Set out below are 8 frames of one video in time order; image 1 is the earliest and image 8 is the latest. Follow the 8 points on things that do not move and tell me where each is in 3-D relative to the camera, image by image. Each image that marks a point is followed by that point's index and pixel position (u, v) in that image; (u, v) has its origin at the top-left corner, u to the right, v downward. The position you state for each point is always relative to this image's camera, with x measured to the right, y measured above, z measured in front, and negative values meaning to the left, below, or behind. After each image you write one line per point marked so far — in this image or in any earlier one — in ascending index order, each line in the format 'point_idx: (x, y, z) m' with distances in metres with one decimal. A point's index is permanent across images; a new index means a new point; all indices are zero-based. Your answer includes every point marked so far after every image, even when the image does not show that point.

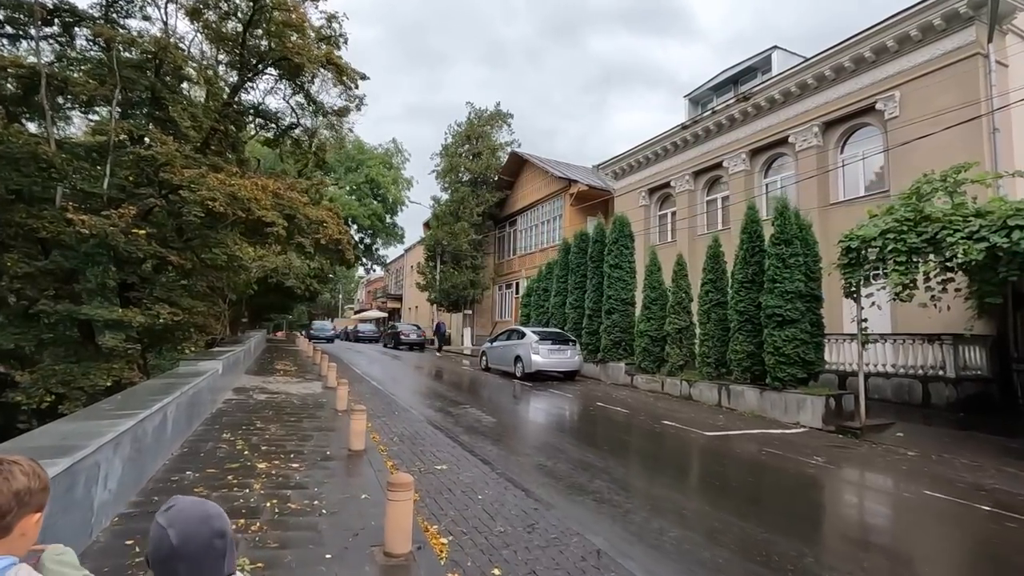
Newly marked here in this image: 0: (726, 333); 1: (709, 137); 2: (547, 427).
0: (+5.1, -1.1, +12.7) m
1: (+7.3, +5.6, +19.8) m
2: (+0.8, -2.8, +11.7) m
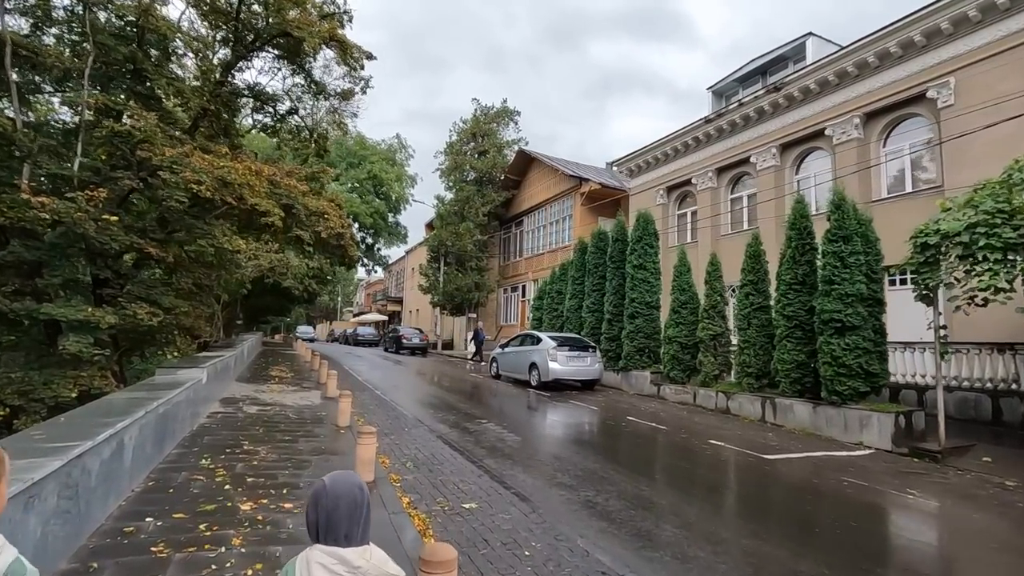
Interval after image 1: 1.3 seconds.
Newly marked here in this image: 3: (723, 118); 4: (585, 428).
0: (+5.6, -1.1, +11.5) m
1: (+7.8, +5.5, +18.6) m
2: (+1.2, -2.9, +10.4) m
3: (+7.4, +6.0, +18.5) m
4: (+1.6, -3.1, +11.8) m
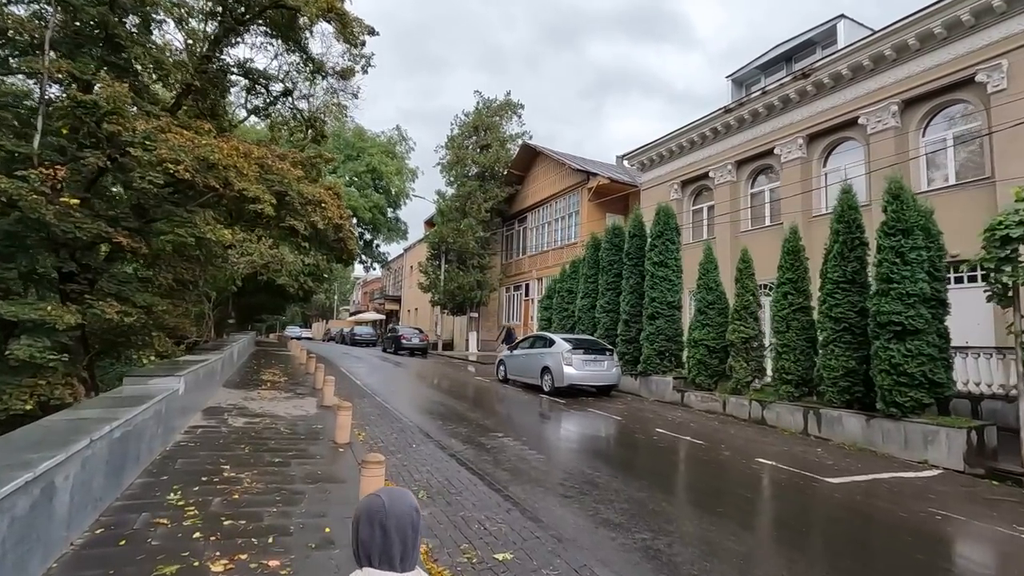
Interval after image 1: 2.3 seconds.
0: (+5.9, -1.1, +10.5) m
1: (+8.1, +5.5, +17.6) m
2: (+1.5, -2.8, +9.4) m
3: (+7.7, +6.0, +17.5) m
4: (+1.9, -3.0, +10.8) m
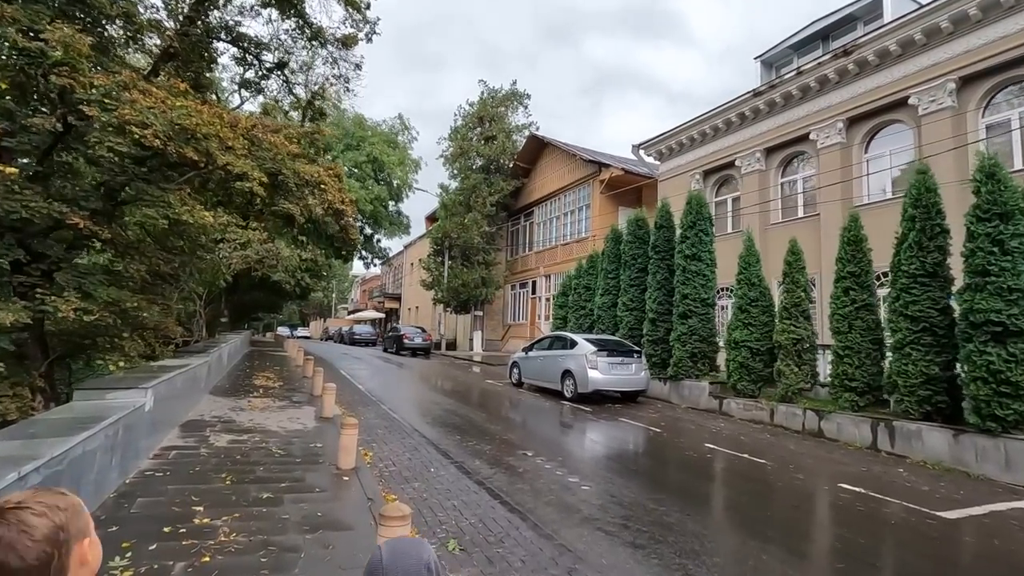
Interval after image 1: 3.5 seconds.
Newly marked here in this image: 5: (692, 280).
0: (+6.3, -1.0, +9.2) m
1: (+8.5, +5.6, +16.3) m
2: (+2.0, -2.7, +8.1) m
3: (+8.1, +6.1, +16.3) m
4: (+2.4, -2.9, +9.5) m
5: (+4.4, +0.2, +13.0) m
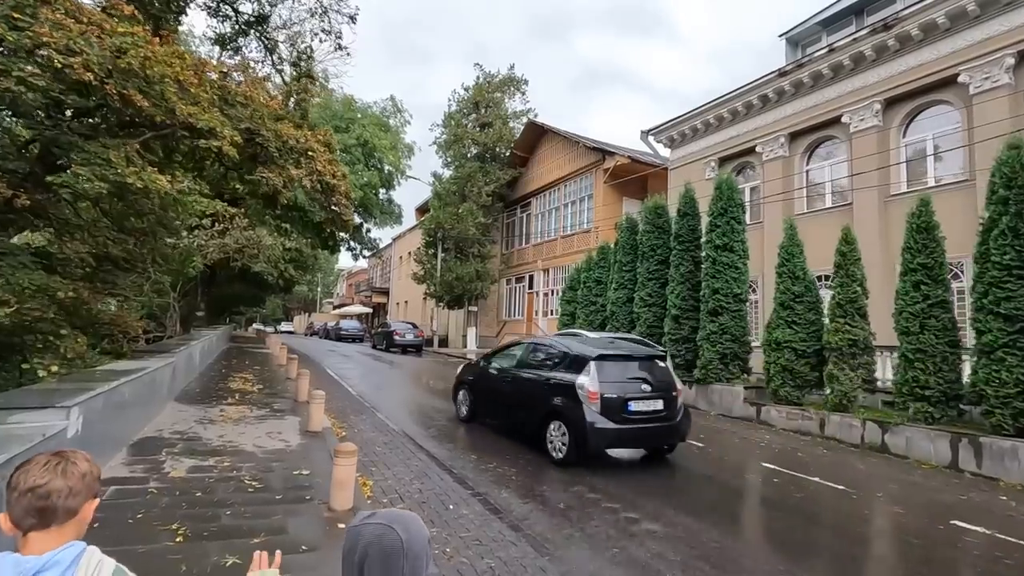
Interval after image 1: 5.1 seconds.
0: (+6.7, -0.9, +8.0) m
1: (+8.7, +5.8, +15.1) m
2: (+2.3, -2.6, +6.8) m
3: (+8.3, +6.2, +15.0) m
4: (+2.7, -2.8, +8.2) m
5: (+4.6, +0.3, +11.7) m
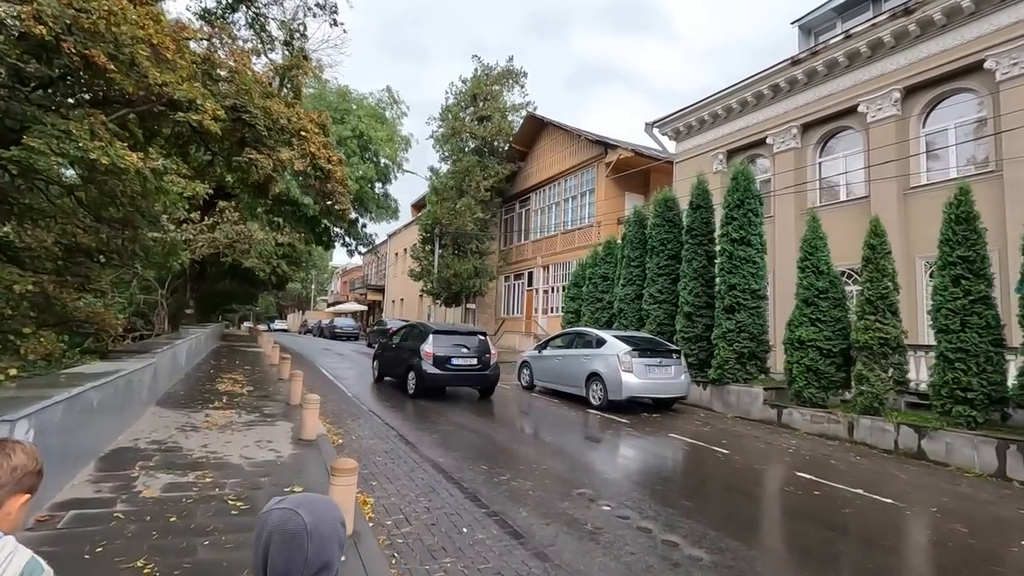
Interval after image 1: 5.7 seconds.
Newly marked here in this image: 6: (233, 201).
0: (+6.8, -0.9, +7.4) m
1: (+8.8, +5.9, +14.6) m
2: (+2.5, -2.5, +6.2) m
3: (+8.4, +6.3, +14.5) m
4: (+2.8, -2.7, +7.6) m
5: (+4.7, +0.4, +11.1) m
6: (-8.4, +2.6, +15.9) m
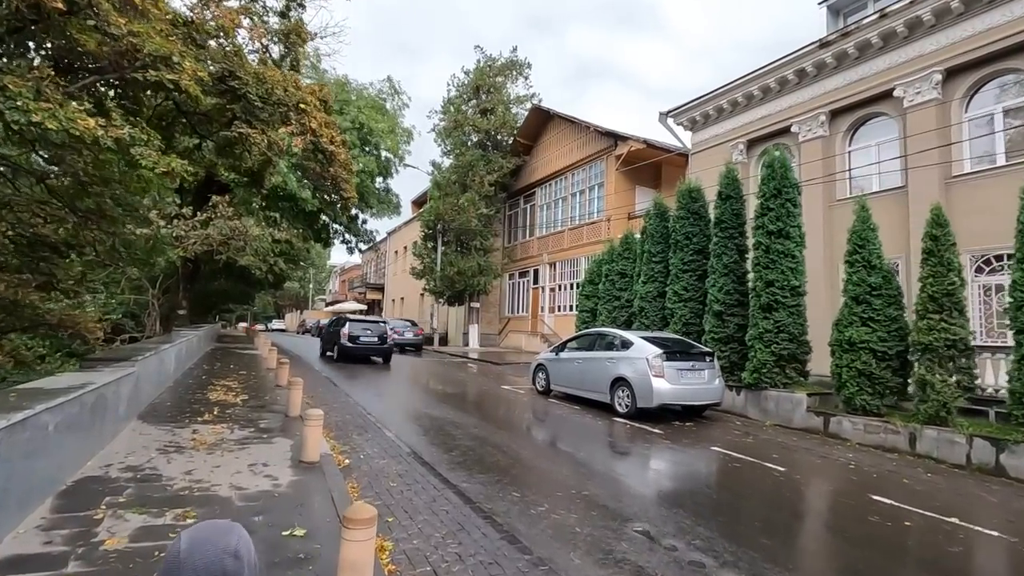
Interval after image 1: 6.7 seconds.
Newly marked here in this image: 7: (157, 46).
0: (+7.2, -0.8, +6.6) m
1: (+9.1, +6.0, +13.7) m
2: (+2.9, -2.5, +5.3) m
3: (+8.7, +6.4, +13.6) m
4: (+3.2, -2.7, +6.7) m
5: (+5.1, +0.5, +10.2) m
6: (-8.1, +2.6, +15.0) m
7: (-2.7, +1.9, +4.2) m
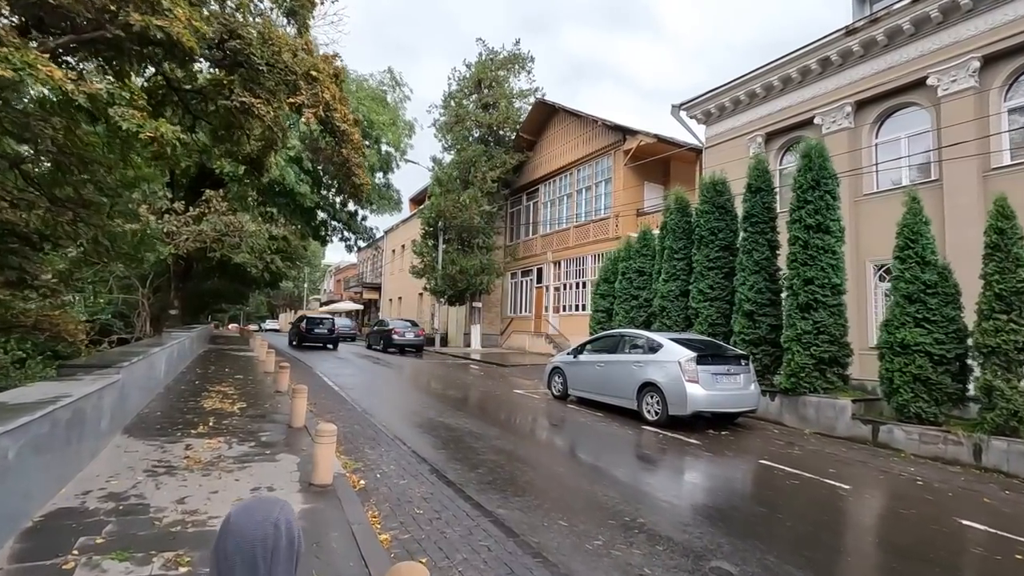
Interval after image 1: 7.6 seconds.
0: (+7.6, -0.8, +5.9) m
1: (+9.4, +6.0, +13.1) m
2: (+3.3, -2.5, +4.6) m
3: (+9.0, +6.5, +12.9) m
4: (+3.6, -2.7, +6.0) m
5: (+5.4, +0.5, +9.6) m
6: (-7.8, +2.7, +14.2) m
7: (-2.3, +1.9, +3.5) m
